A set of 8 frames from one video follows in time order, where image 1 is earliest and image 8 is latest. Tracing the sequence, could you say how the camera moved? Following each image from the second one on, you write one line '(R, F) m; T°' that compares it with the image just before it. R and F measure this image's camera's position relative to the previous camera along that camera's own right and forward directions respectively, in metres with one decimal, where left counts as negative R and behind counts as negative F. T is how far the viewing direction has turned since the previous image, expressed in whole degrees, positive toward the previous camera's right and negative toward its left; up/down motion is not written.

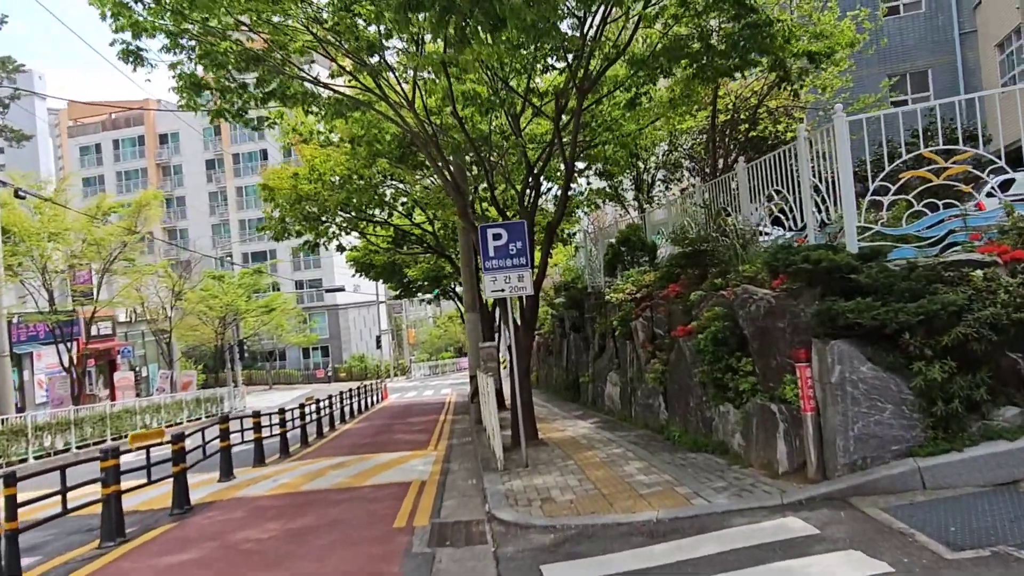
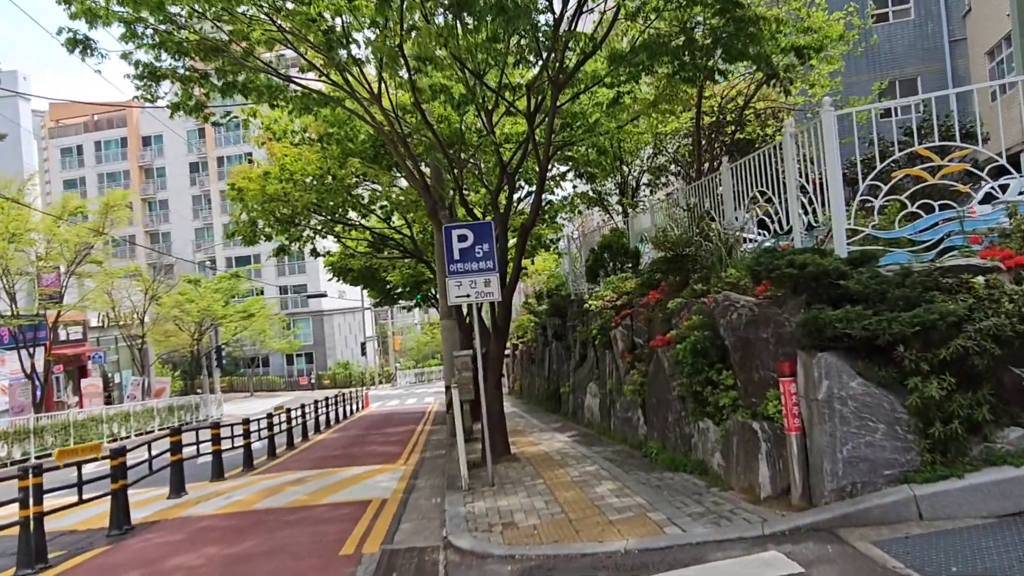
(+0.3, +0.6) m; +1°
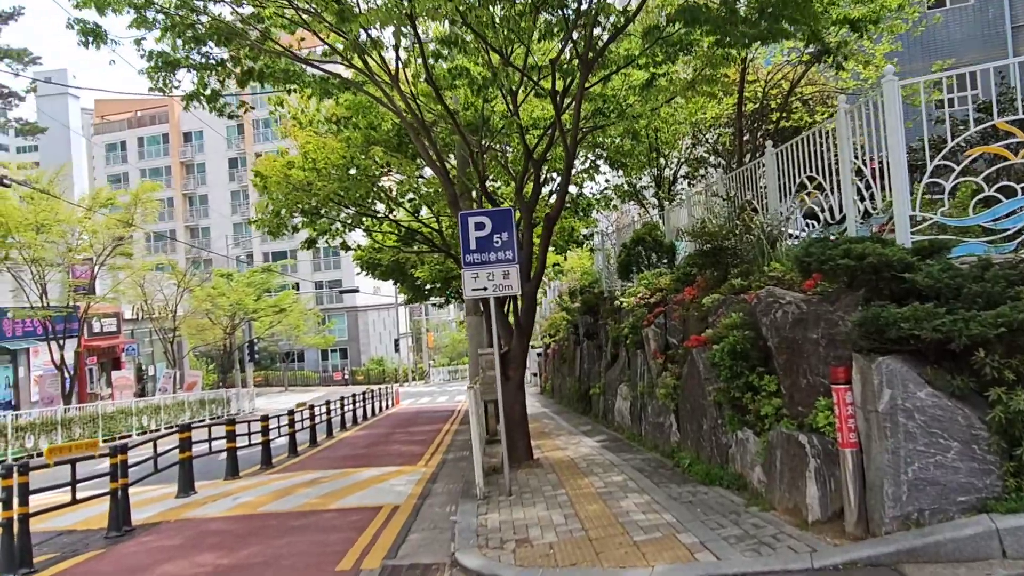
(+0.2, +0.7) m; -3°
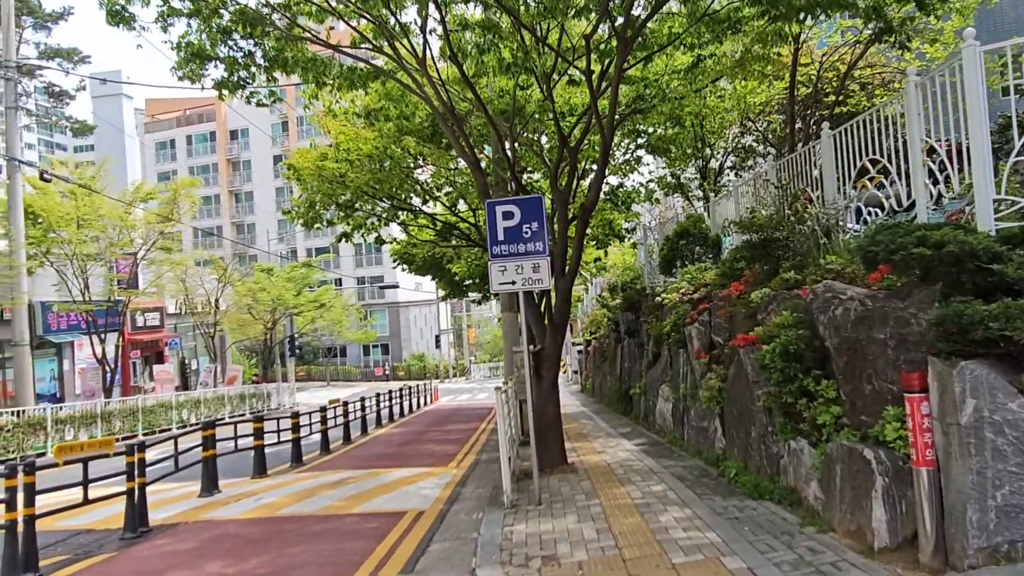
(+0.1, +0.6) m; -3°
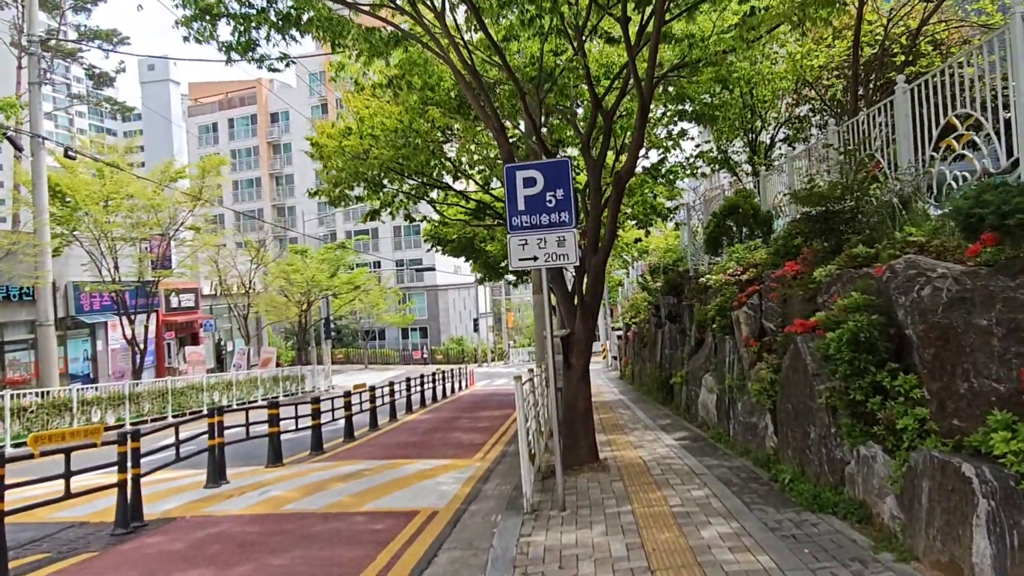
(+0.2, +0.9) m; -3°
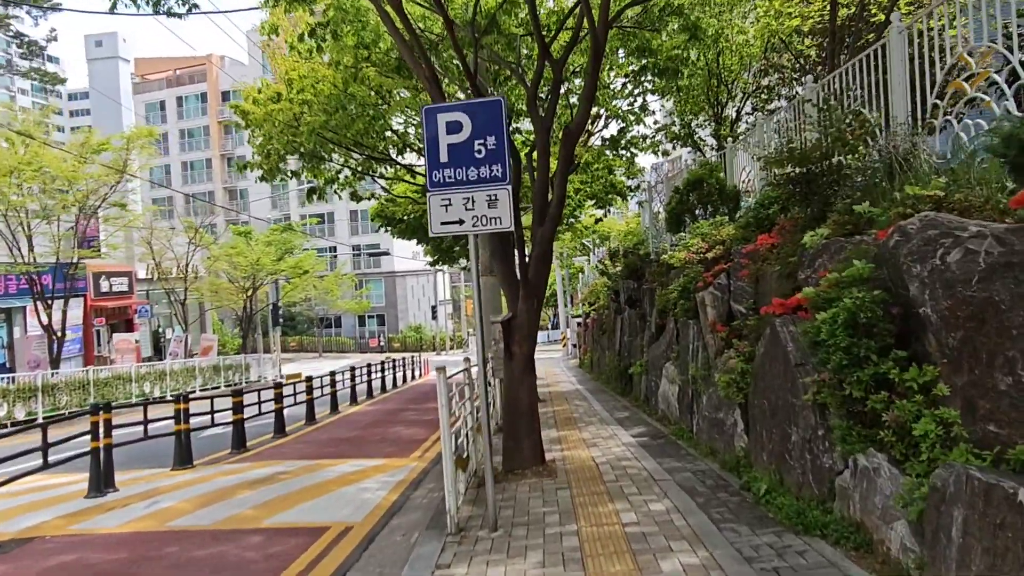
(+0.3, +1.2) m; +3°
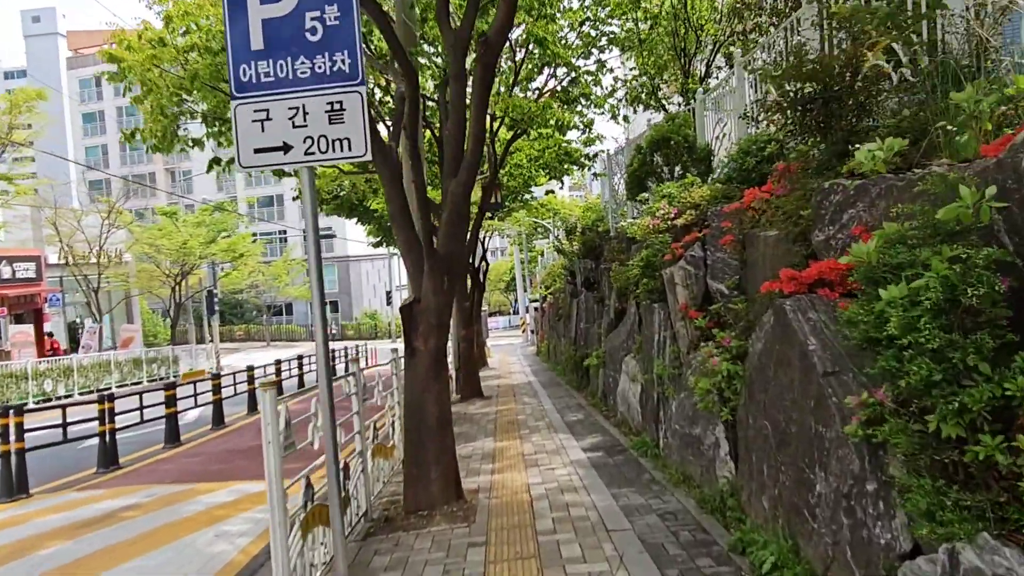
(+0.5, +2.0) m; +3°
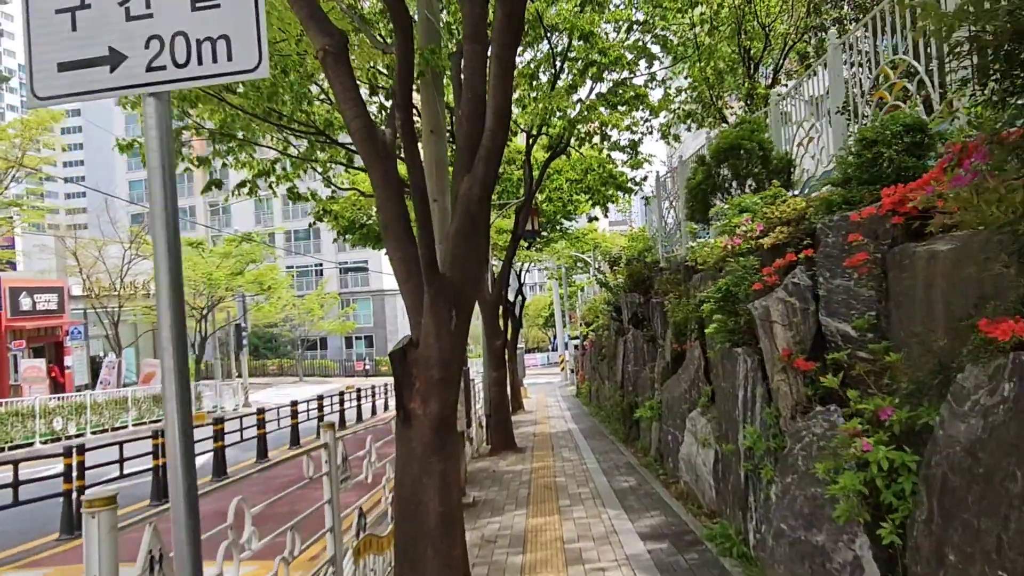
(0.0, +1.6) m; -3°
